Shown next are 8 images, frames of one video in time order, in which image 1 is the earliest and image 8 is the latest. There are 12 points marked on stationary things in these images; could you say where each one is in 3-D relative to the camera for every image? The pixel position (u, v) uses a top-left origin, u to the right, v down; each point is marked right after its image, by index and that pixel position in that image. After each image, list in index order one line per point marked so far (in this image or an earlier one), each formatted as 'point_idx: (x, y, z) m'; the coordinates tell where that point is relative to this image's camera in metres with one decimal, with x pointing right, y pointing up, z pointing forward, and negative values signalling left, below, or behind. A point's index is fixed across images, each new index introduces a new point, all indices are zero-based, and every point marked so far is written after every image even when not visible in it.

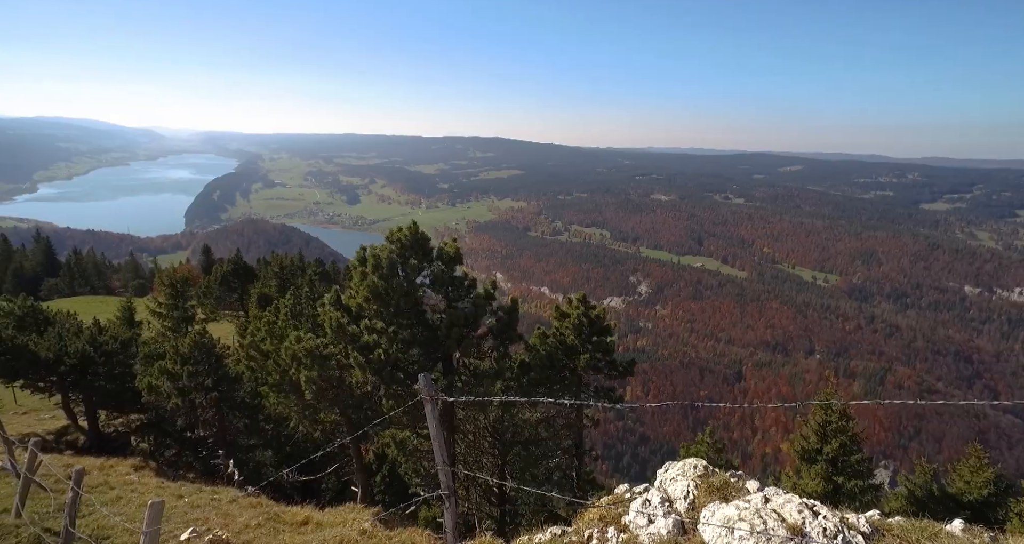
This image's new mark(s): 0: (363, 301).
0: (-4.6, -0.9, +16.2) m
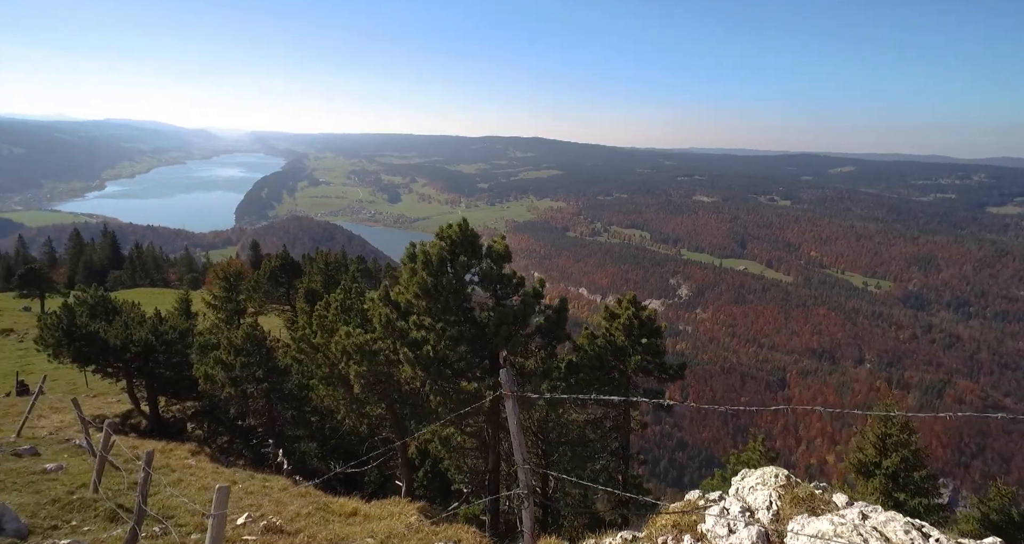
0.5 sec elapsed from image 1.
0: (-3.1, -0.8, +16.4) m
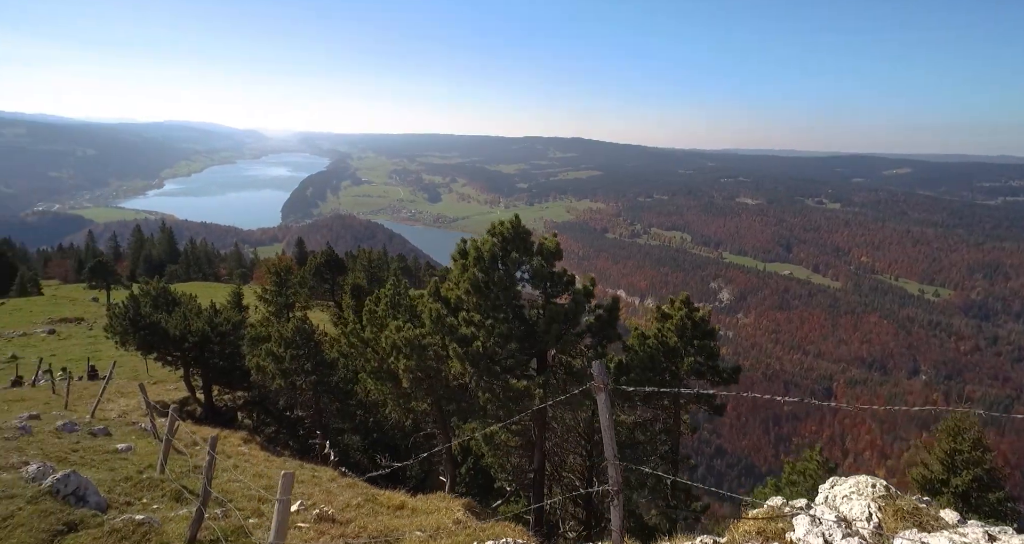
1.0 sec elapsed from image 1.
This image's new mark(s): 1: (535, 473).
0: (-1.5, -0.7, +16.5) m
1: (+0.8, -7.1, +18.5) m
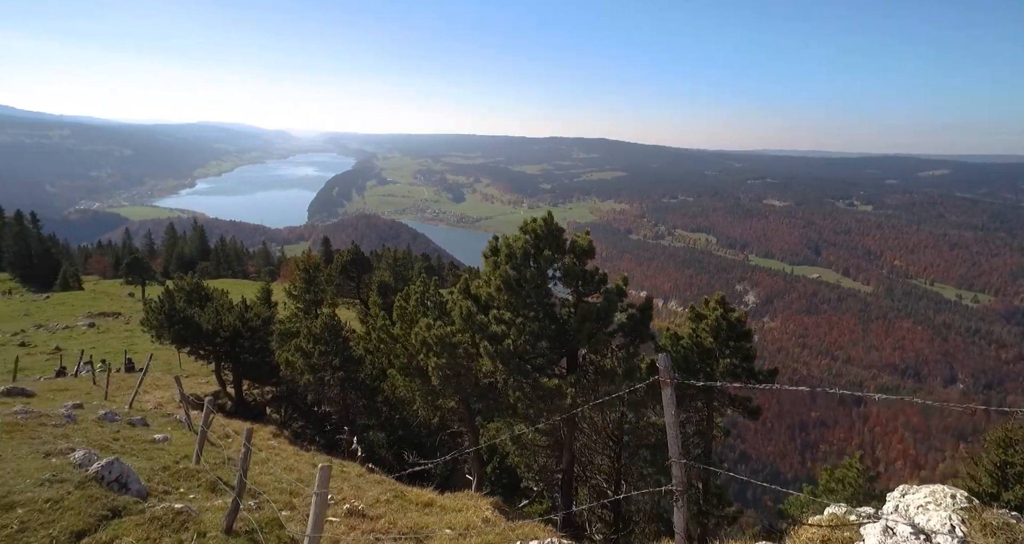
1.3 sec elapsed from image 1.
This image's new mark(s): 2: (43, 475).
0: (-0.5, -0.6, +16.4) m
1: (+1.8, -7.0, +18.3) m
2: (-10.9, -4.7, +12.4) m
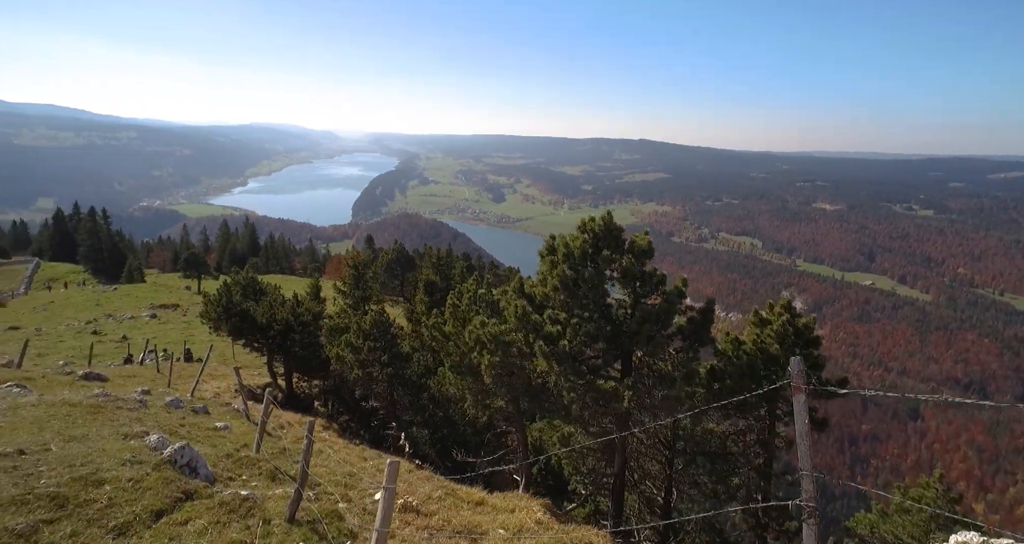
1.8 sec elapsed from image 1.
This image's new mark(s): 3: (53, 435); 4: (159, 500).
0: (+1.2, -0.6, +16.2) m
1: (+3.5, -7.1, +17.9) m
2: (-9.5, -4.5, +13.0) m
3: (-12.0, -4.3, +13.9) m
4: (-7.7, -5.0, +11.3) m
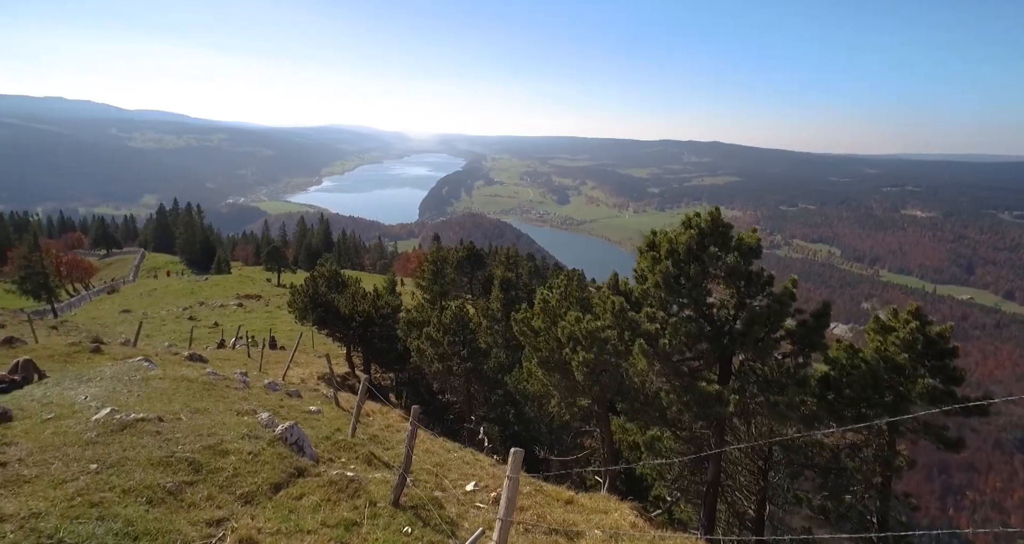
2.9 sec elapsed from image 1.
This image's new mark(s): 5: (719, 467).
0: (+4.1, -0.5, +15.7) m
1: (+6.4, -7.1, +17.2) m
2: (-7.0, -4.1, +13.7) m
3: (-9.4, -3.8, +14.8) m
4: (-5.4, -4.6, +11.8) m
5: (+6.7, -6.3, +16.8) m
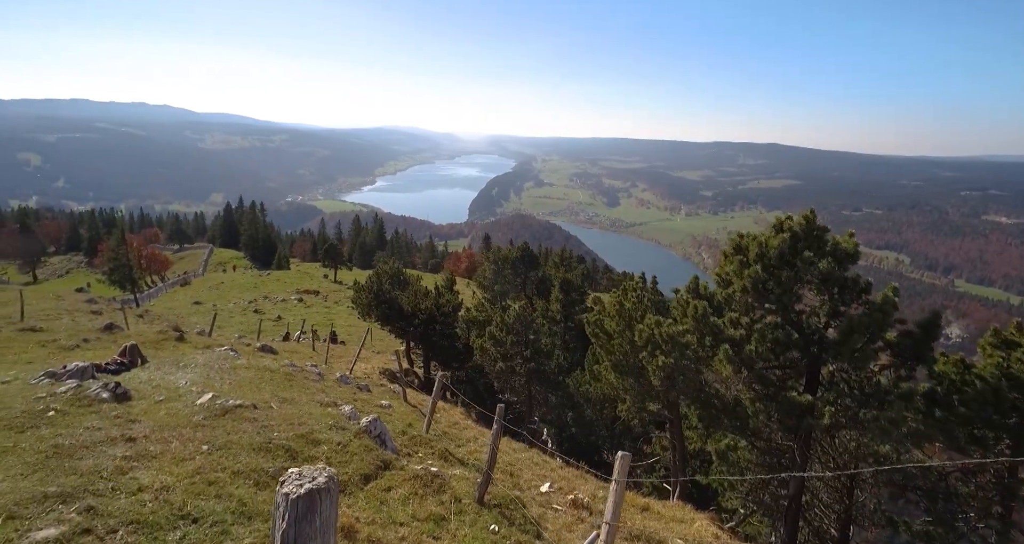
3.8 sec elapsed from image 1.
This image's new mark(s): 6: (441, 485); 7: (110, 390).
0: (+6.4, -0.6, +15.2) m
1: (+8.7, -7.2, +16.4) m
2: (-4.9, -4.0, +14.1) m
3: (-7.1, -3.7, +15.5) m
4: (-3.4, -4.5, +12.1) m
5: (+8.9, -6.5, +16.1) m
6: (-1.7, -5.0, +12.4) m
7: (-9.8, -2.9, +12.8) m
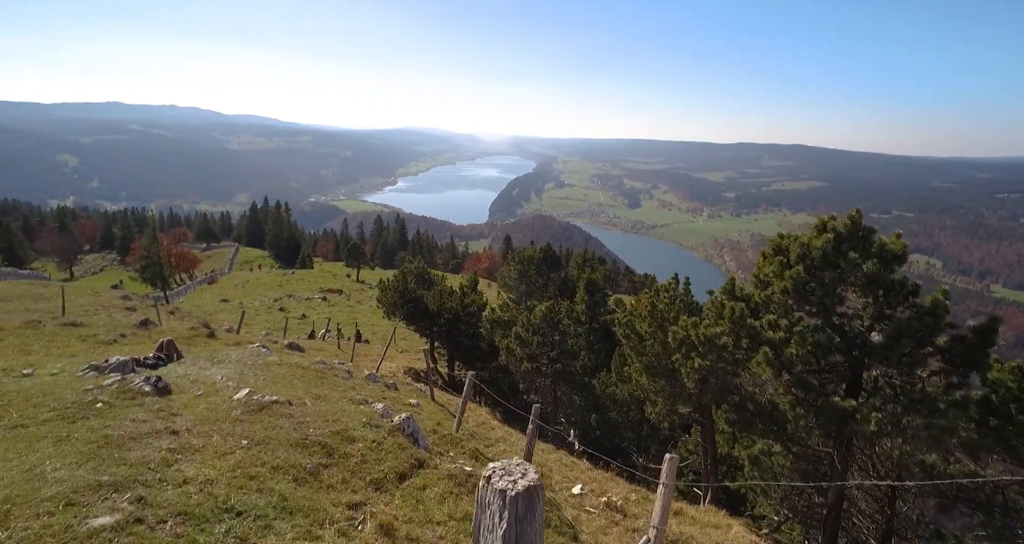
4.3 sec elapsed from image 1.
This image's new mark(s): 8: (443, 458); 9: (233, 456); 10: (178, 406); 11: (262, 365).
0: (+7.4, -0.6, +14.8) m
1: (+9.6, -7.3, +16.0) m
2: (-4.0, -3.9, +14.1) m
3: (-6.2, -3.6, +15.6) m
4: (-2.6, -4.5, +12.1) m
5: (+9.9, -6.5, +15.6) m
6: (-0.9, -5.0, +12.3) m
7: (-9.0, -2.8, +13.0) m
8: (-1.8, -5.0, +14.2) m
9: (-5.5, -3.7, +10.4) m
10: (-7.9, -3.2, +12.4) m
11: (-8.6, -3.2, +18.0) m
